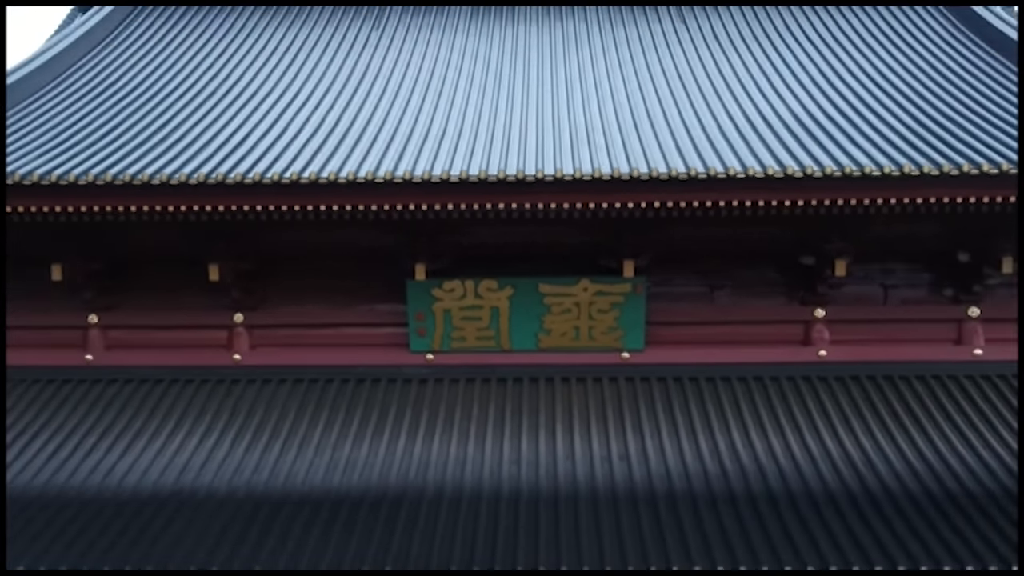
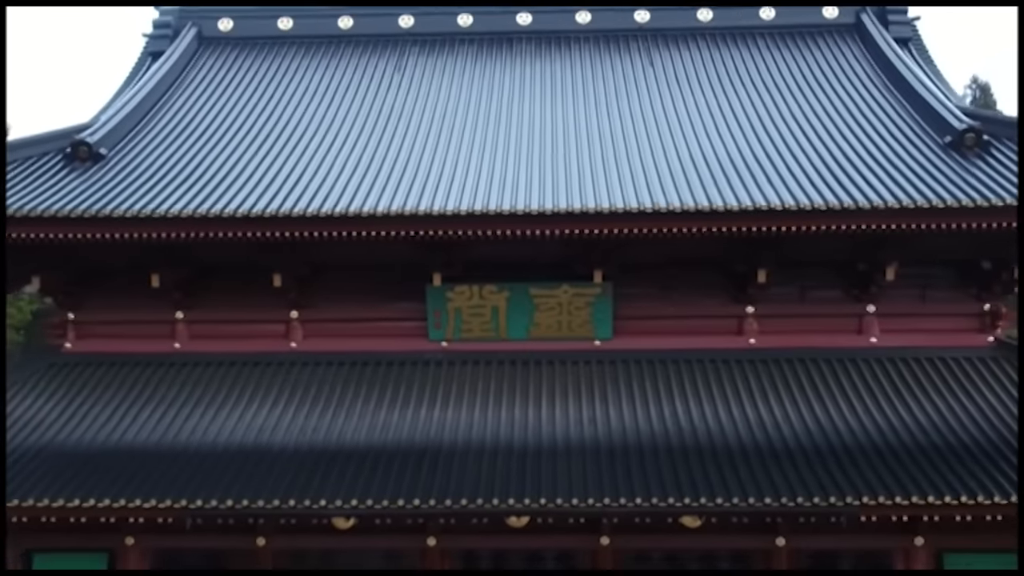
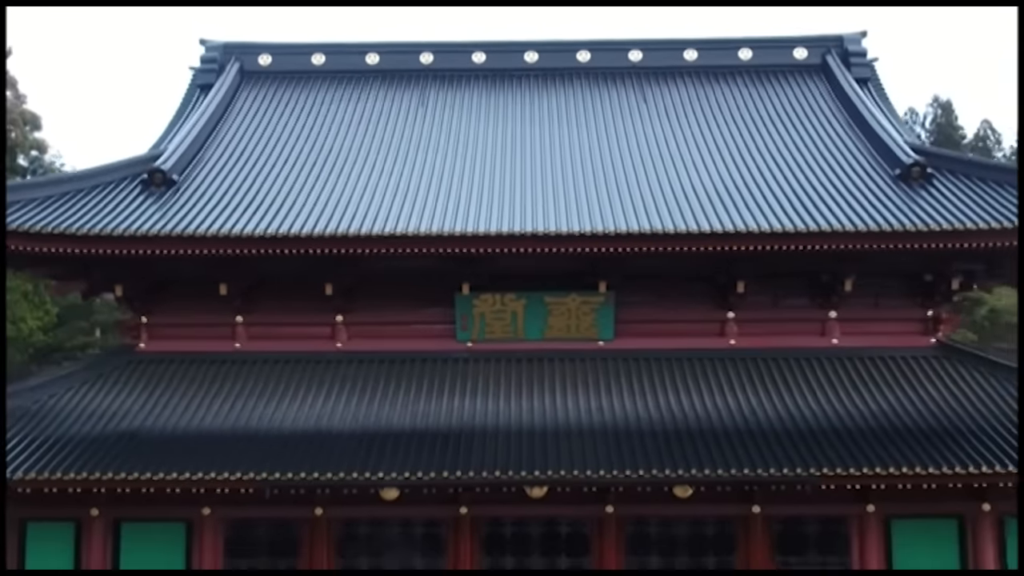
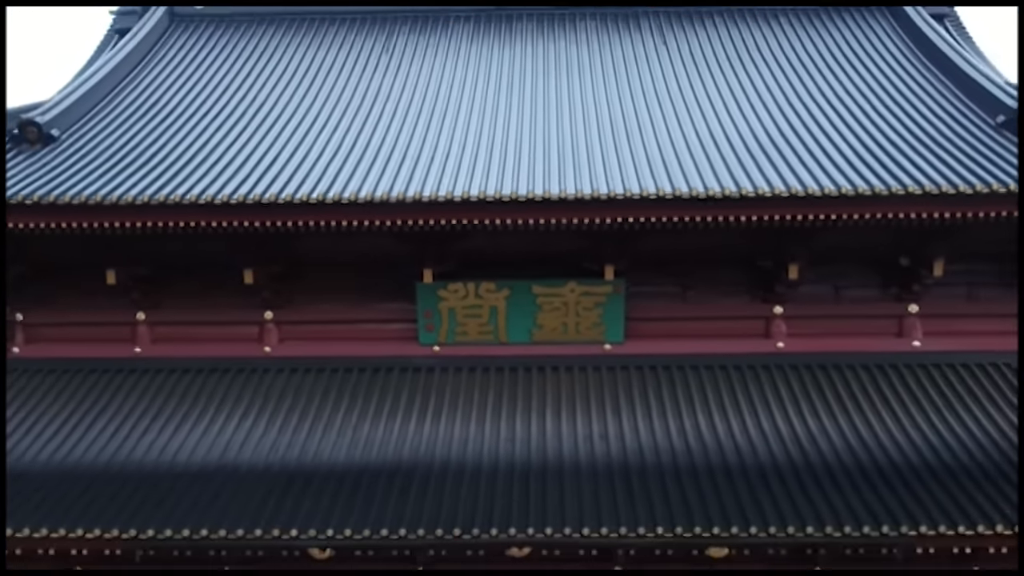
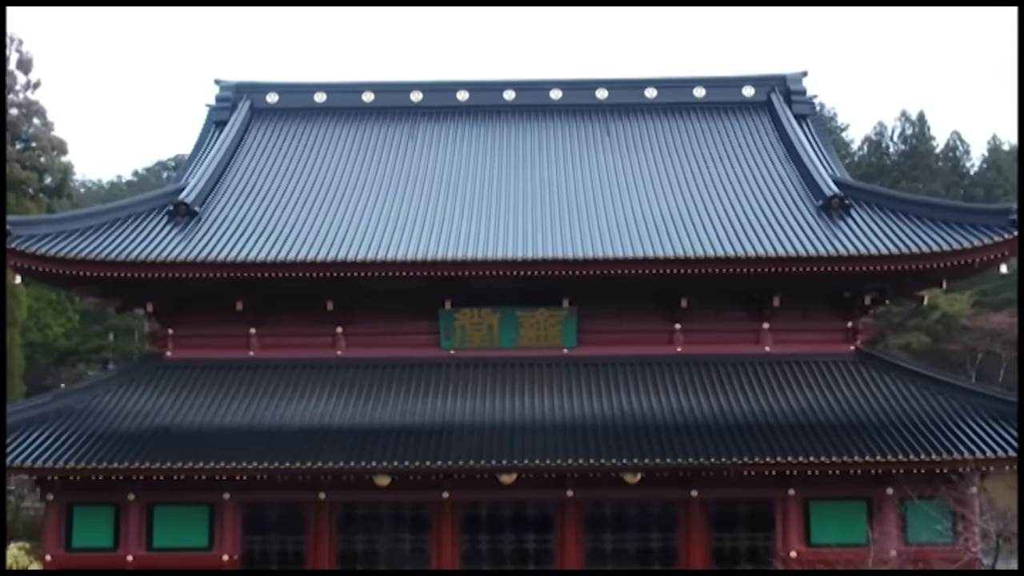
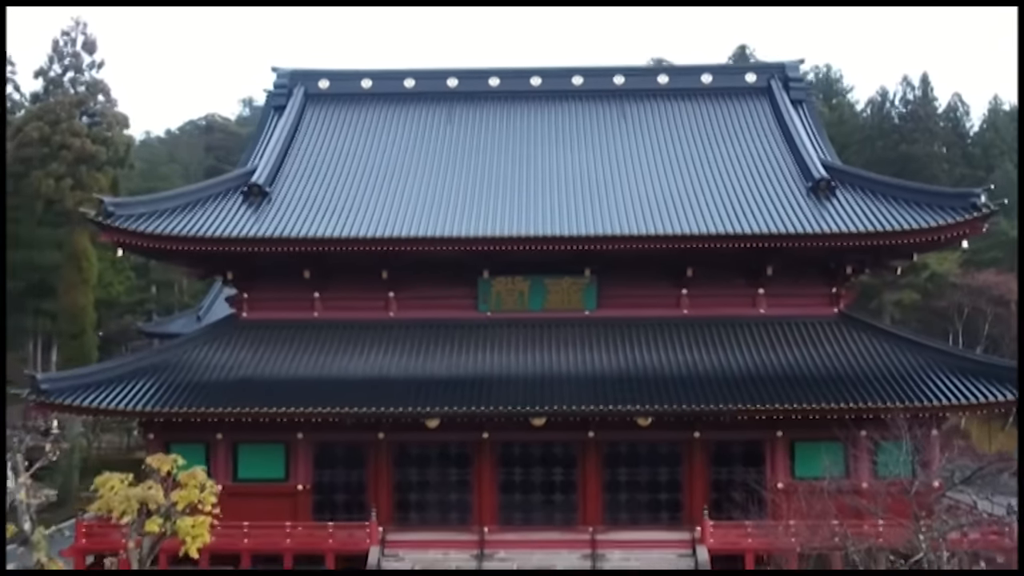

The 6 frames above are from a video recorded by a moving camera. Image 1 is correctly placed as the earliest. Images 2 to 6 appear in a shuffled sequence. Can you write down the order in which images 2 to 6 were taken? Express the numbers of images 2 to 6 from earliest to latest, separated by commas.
4, 2, 3, 5, 6
